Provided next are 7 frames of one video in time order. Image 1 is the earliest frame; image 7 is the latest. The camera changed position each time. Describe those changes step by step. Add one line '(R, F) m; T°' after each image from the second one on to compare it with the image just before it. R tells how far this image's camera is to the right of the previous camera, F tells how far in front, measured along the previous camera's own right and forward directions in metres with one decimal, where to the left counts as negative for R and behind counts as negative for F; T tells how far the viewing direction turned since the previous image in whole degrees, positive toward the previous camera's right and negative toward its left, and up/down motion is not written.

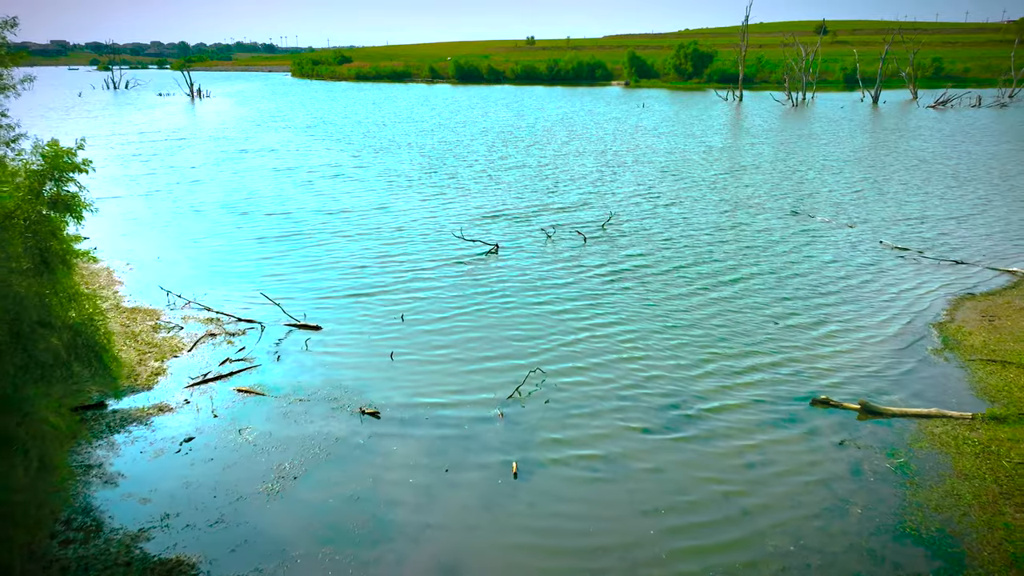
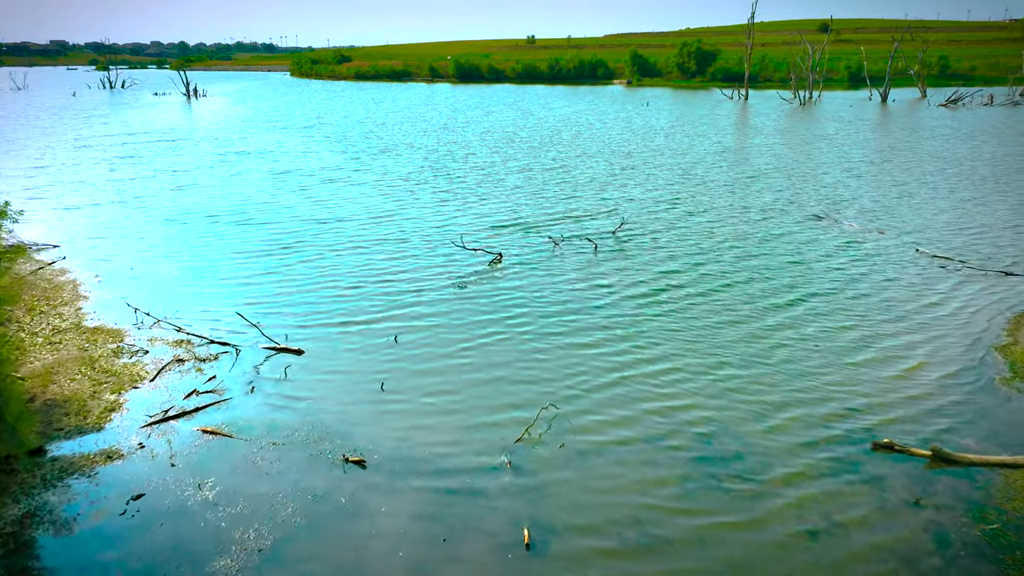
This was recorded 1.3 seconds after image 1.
(-0.1, +2.0) m; 0°
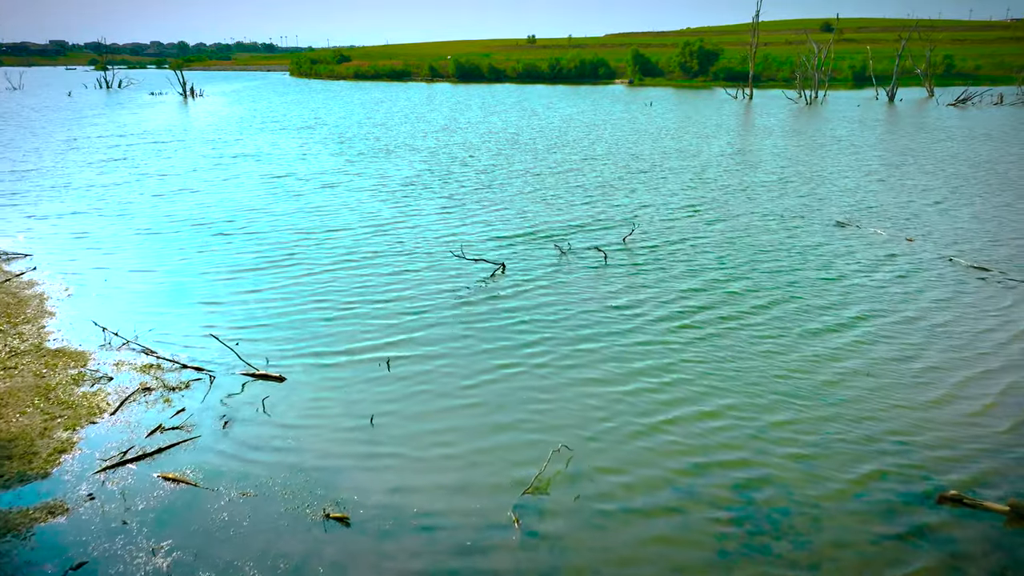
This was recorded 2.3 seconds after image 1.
(-0.1, +1.6) m; 0°
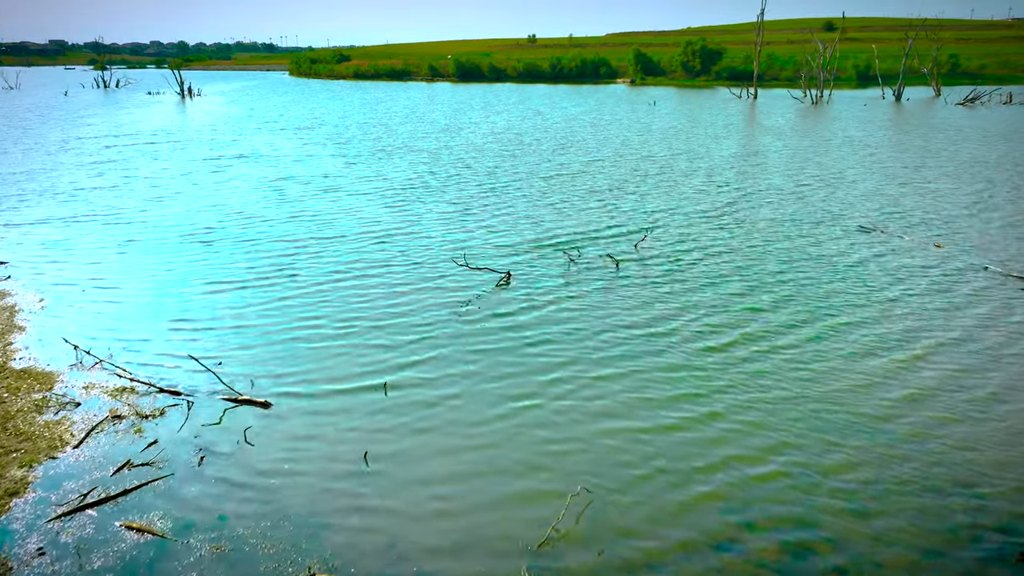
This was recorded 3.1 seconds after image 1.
(-0.2, +1.4) m; 0°
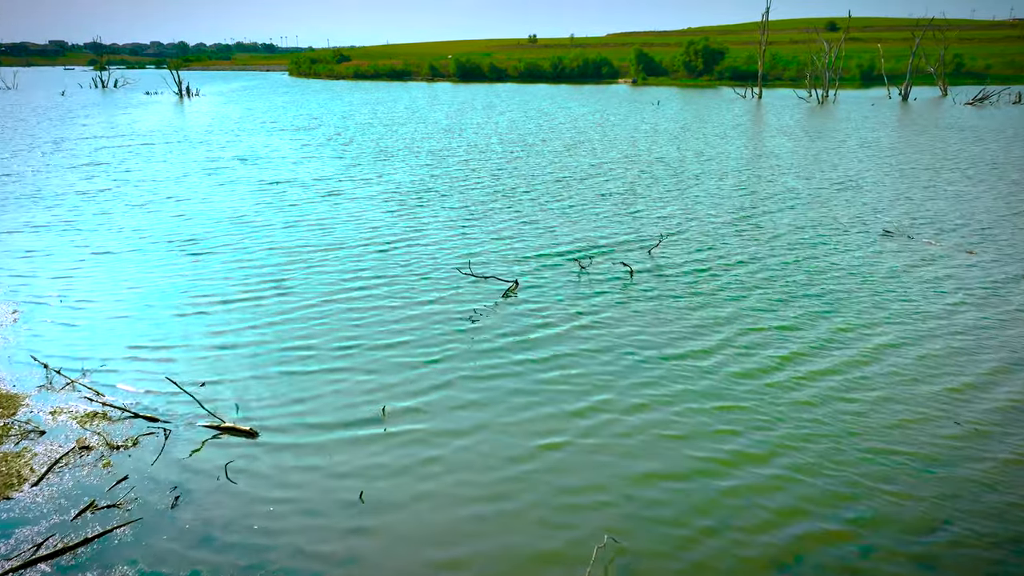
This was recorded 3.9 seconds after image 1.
(-0.2, +1.3) m; 0°
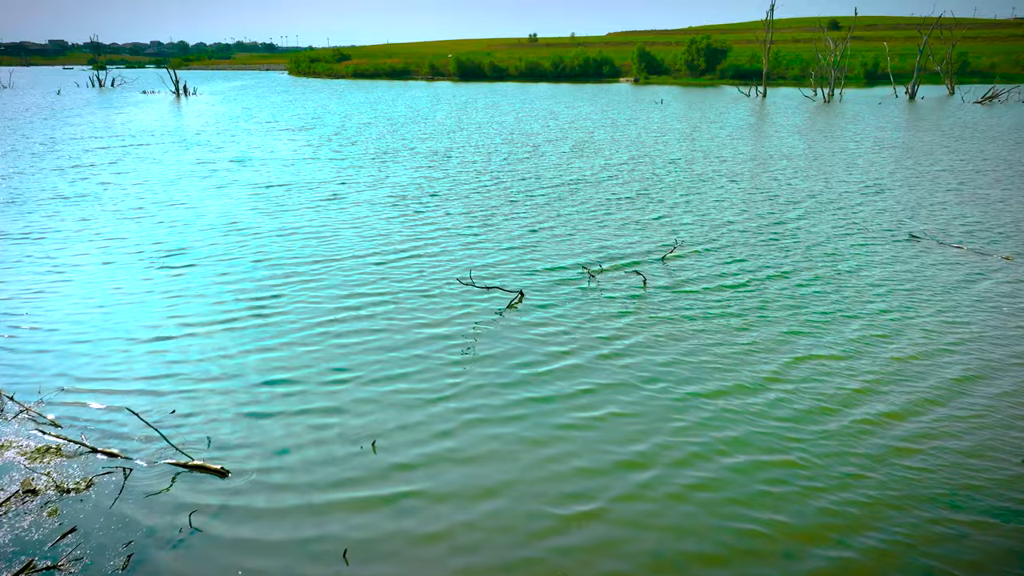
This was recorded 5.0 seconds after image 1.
(-0.1, +1.4) m; 0°
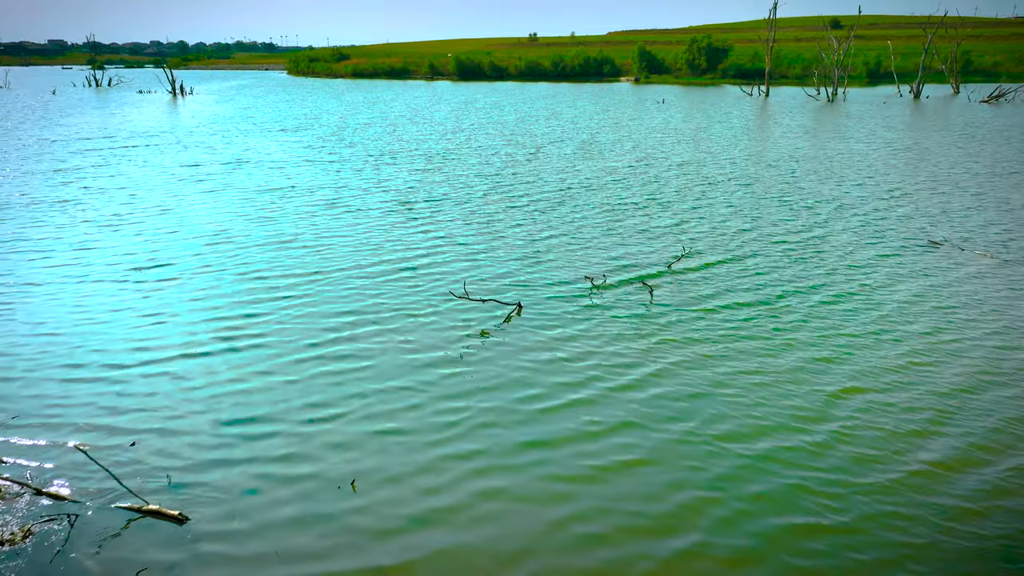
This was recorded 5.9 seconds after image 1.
(+0.1, +1.2) m; 0°
